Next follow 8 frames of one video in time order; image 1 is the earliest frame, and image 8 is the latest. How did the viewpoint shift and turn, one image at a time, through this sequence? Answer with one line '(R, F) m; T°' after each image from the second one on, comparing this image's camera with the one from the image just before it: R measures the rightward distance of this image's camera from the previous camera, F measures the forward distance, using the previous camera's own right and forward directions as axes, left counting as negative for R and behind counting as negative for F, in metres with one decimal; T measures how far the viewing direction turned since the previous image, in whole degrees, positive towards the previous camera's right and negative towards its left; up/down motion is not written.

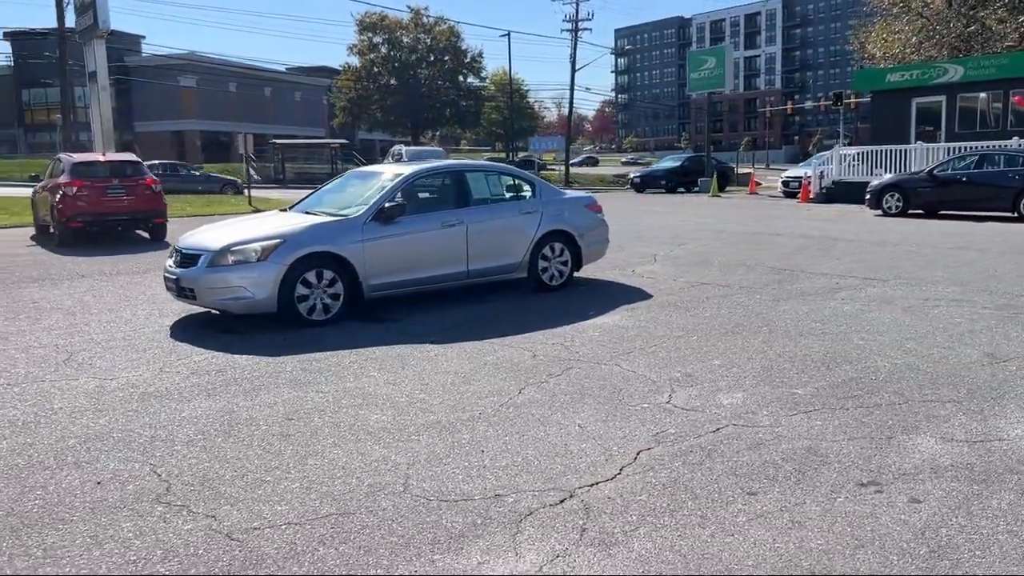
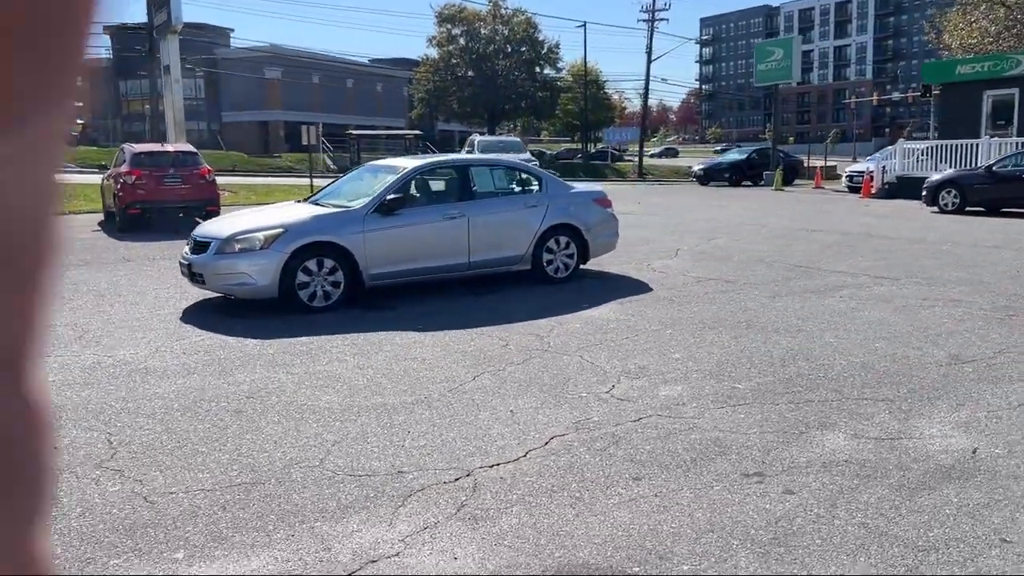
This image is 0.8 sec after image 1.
(+1.0, -0.3) m; -5°
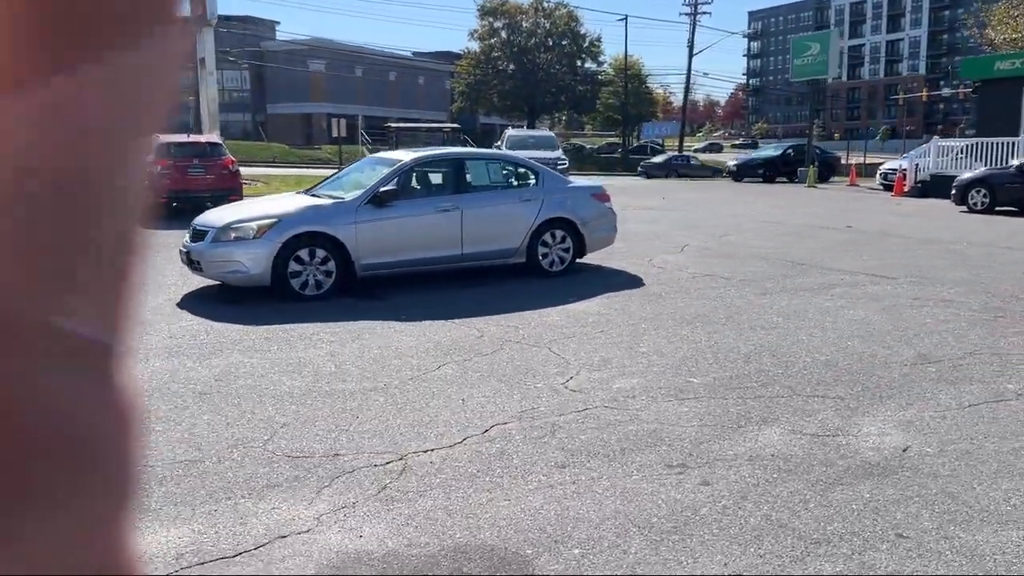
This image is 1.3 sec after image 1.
(+0.6, -0.1) m; -3°
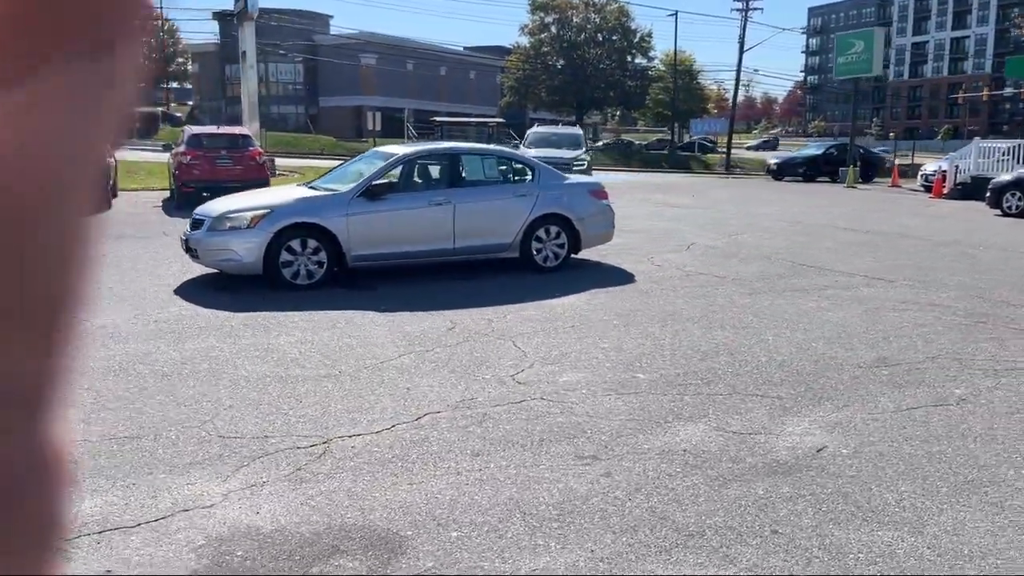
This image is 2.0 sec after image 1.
(+0.7, -0.1) m; -3°
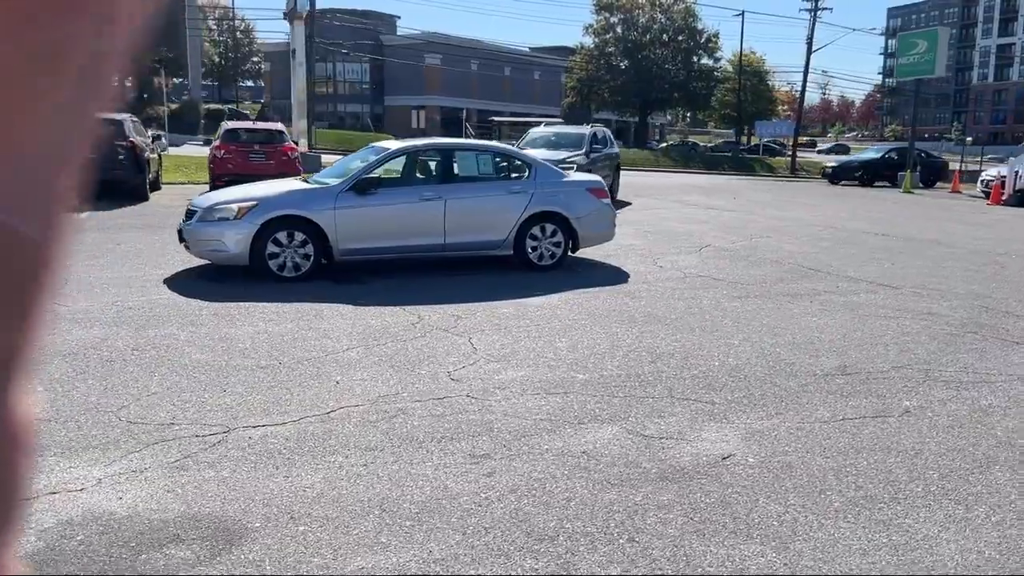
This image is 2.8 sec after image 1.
(+0.9, +0.2) m; -4°
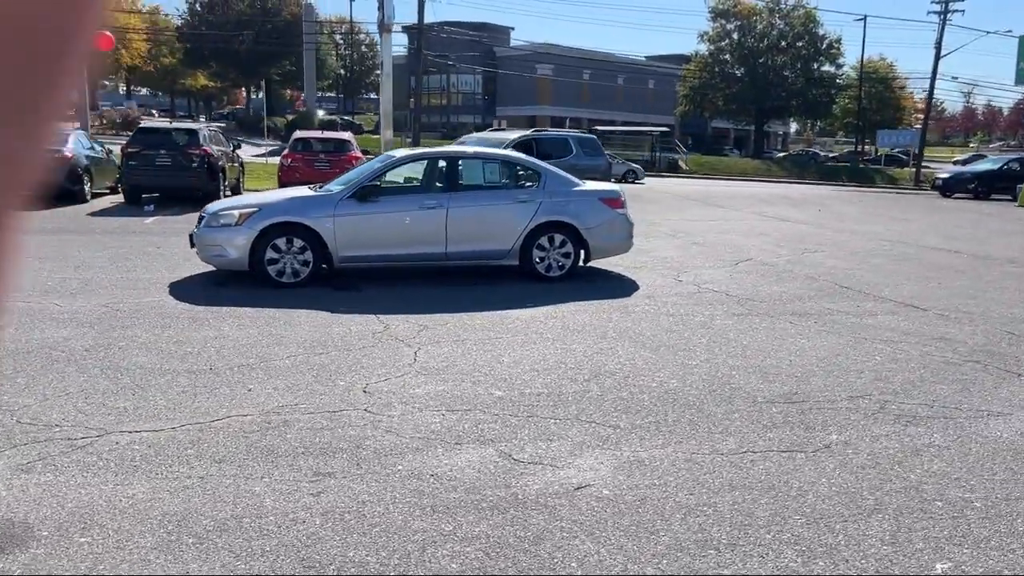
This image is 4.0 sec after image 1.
(+1.4, +0.3) m; -8°
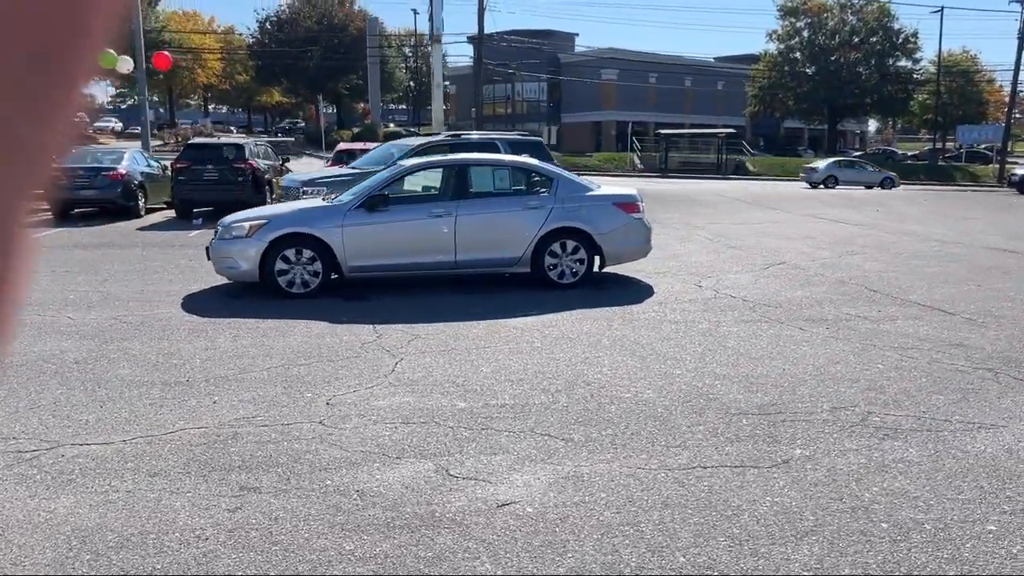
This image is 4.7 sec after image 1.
(+0.7, +0.2) m; -5°
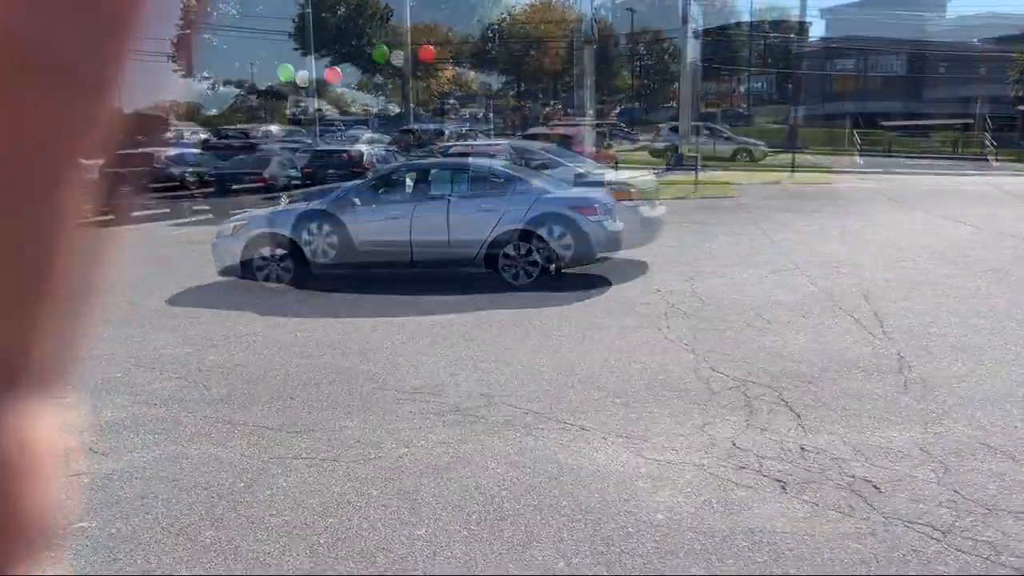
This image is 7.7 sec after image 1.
(+3.6, +0.2) m; -16°
